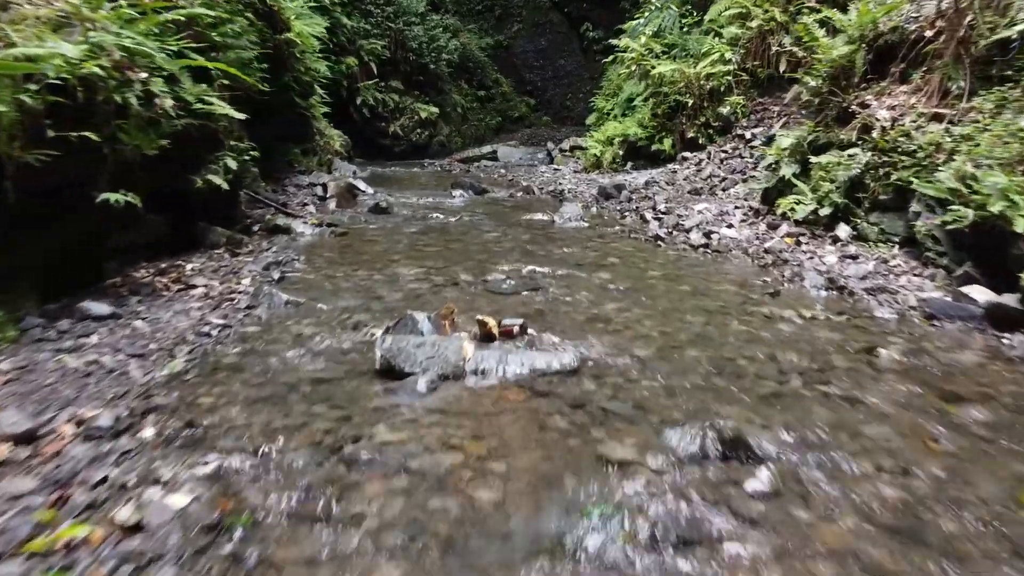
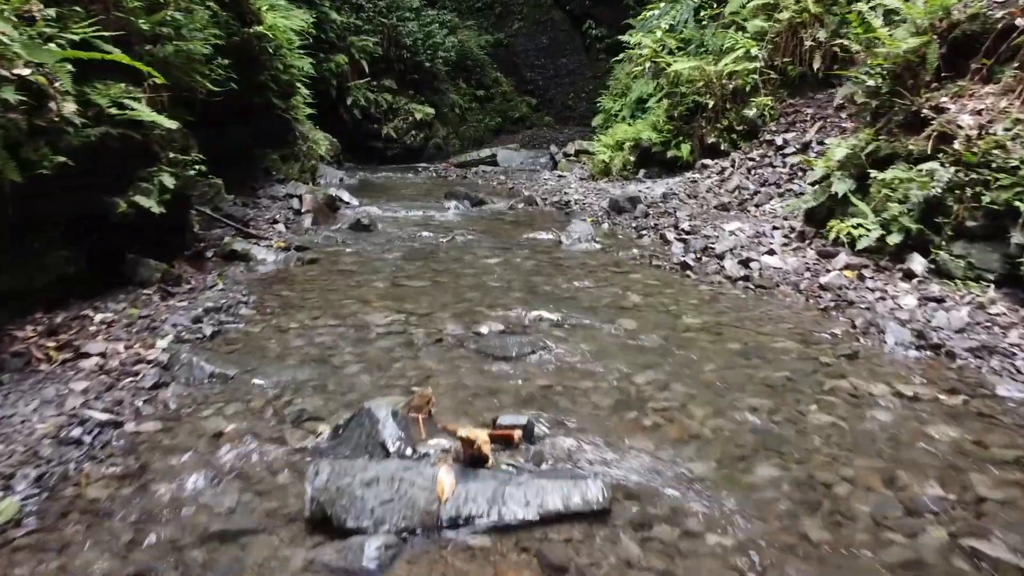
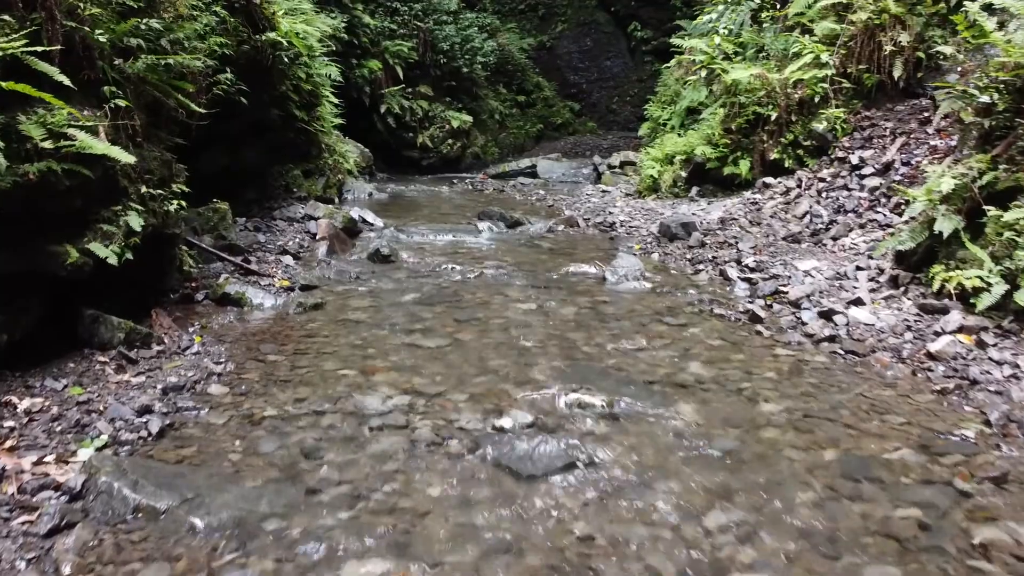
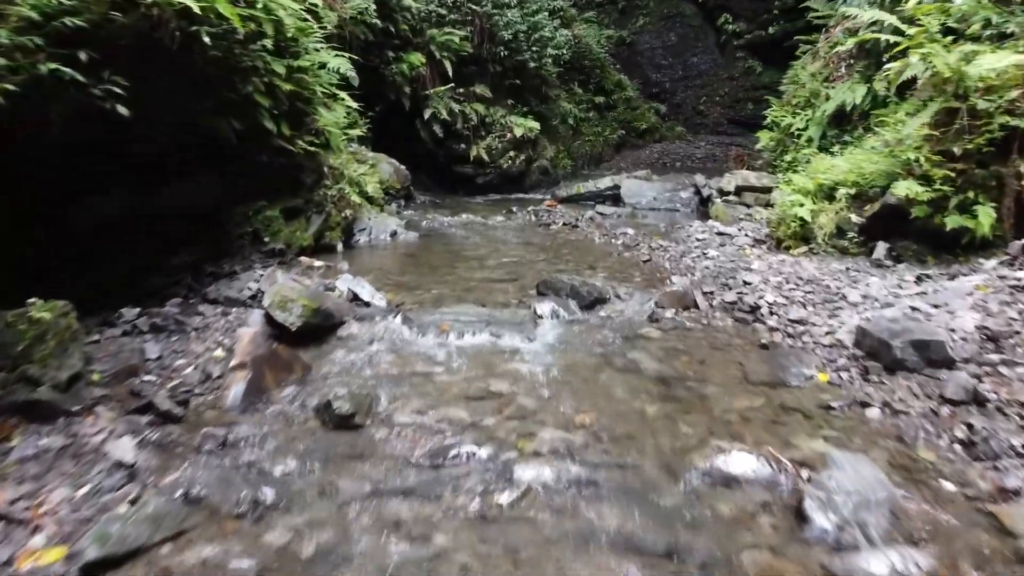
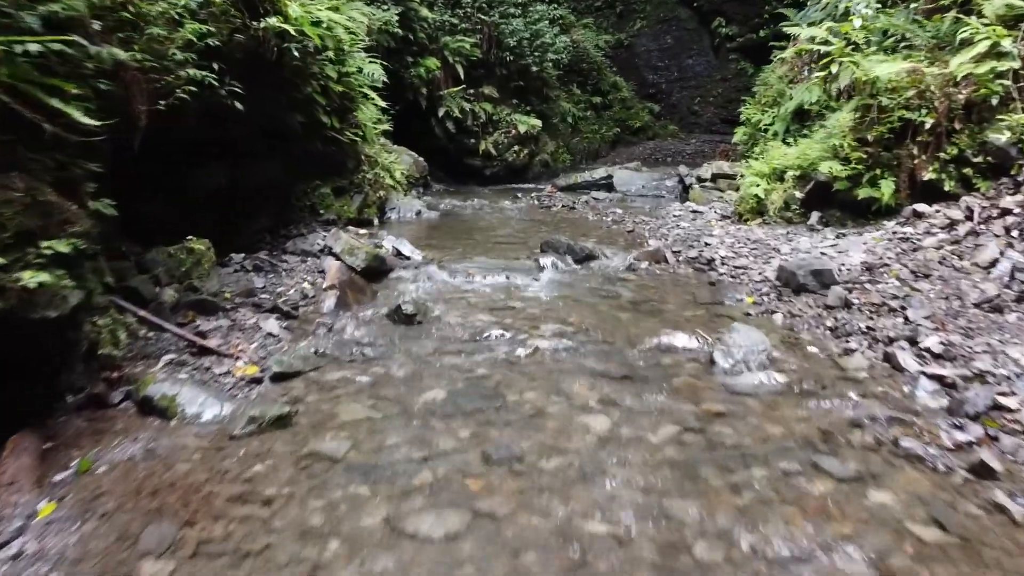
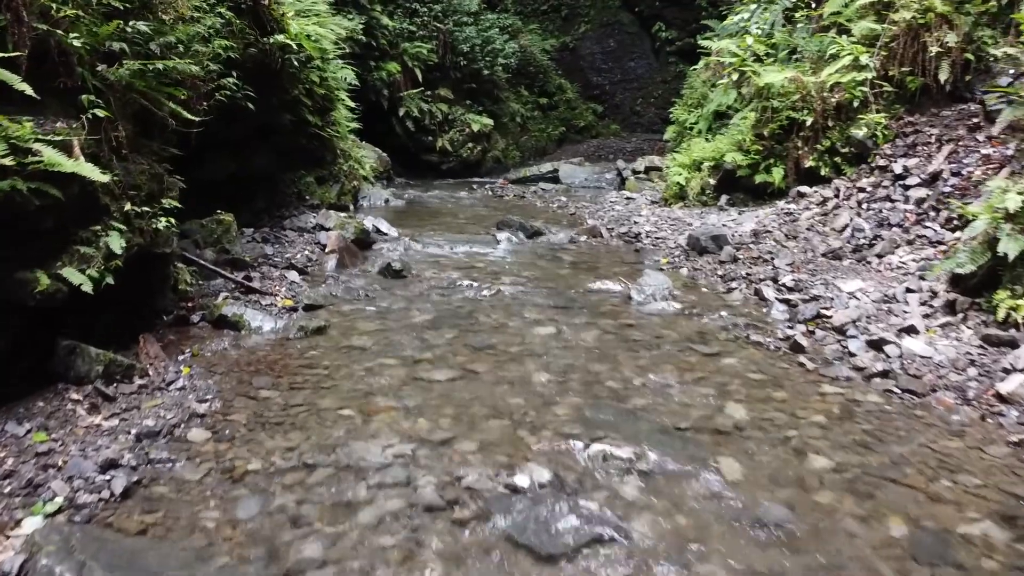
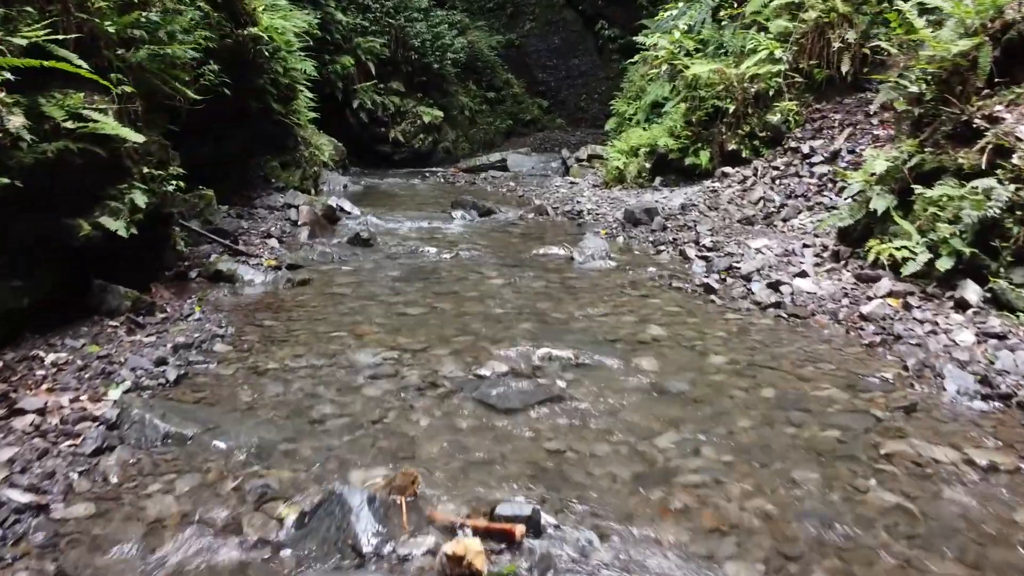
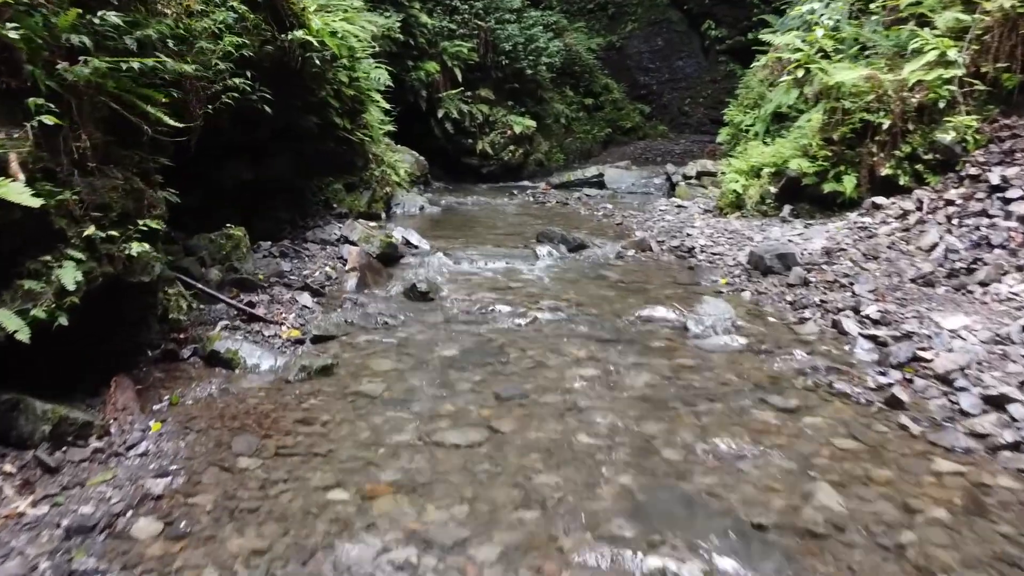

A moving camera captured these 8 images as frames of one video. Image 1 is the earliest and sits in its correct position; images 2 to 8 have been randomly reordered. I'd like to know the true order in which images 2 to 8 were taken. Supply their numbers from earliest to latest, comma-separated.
2, 7, 3, 6, 8, 5, 4
